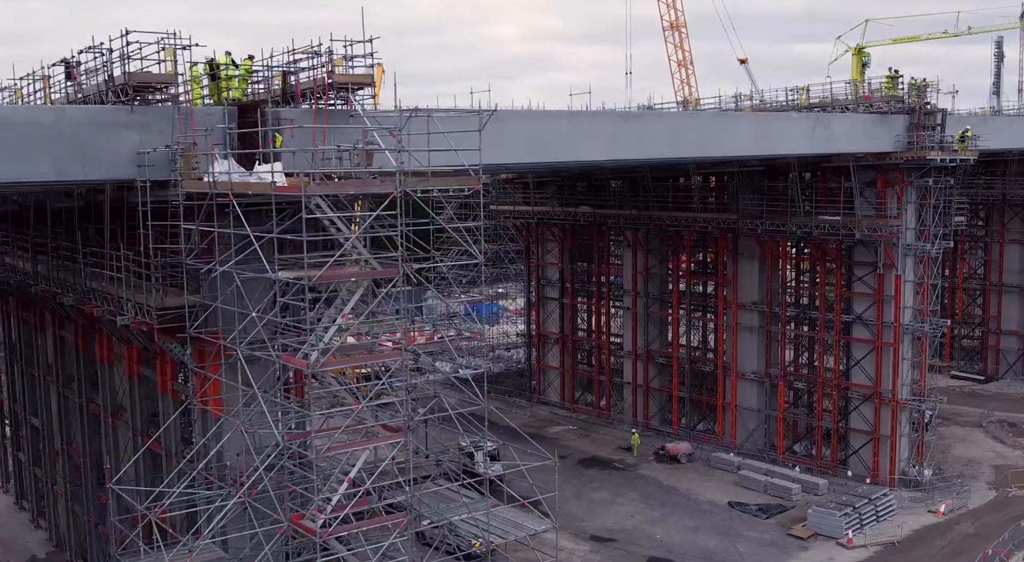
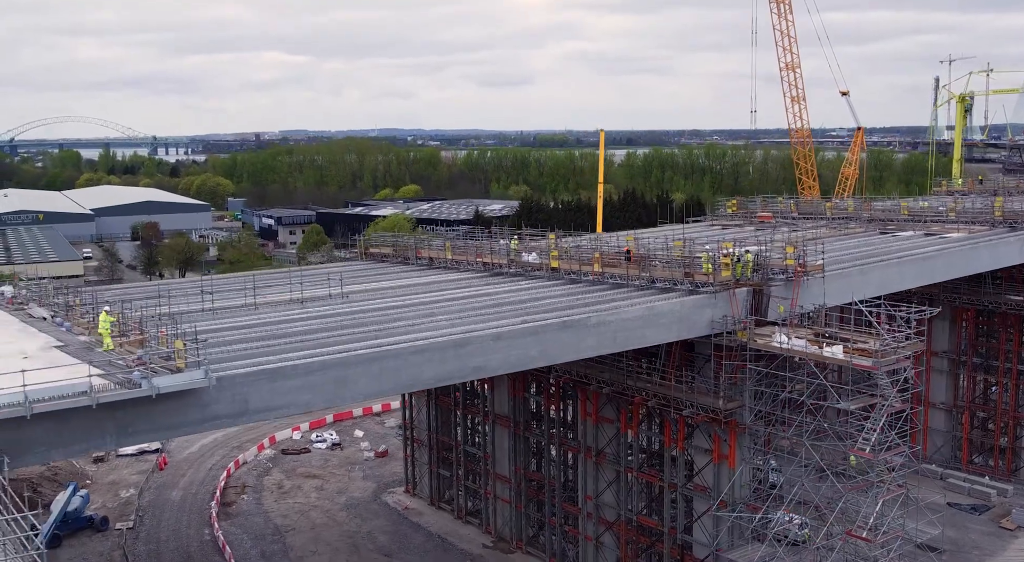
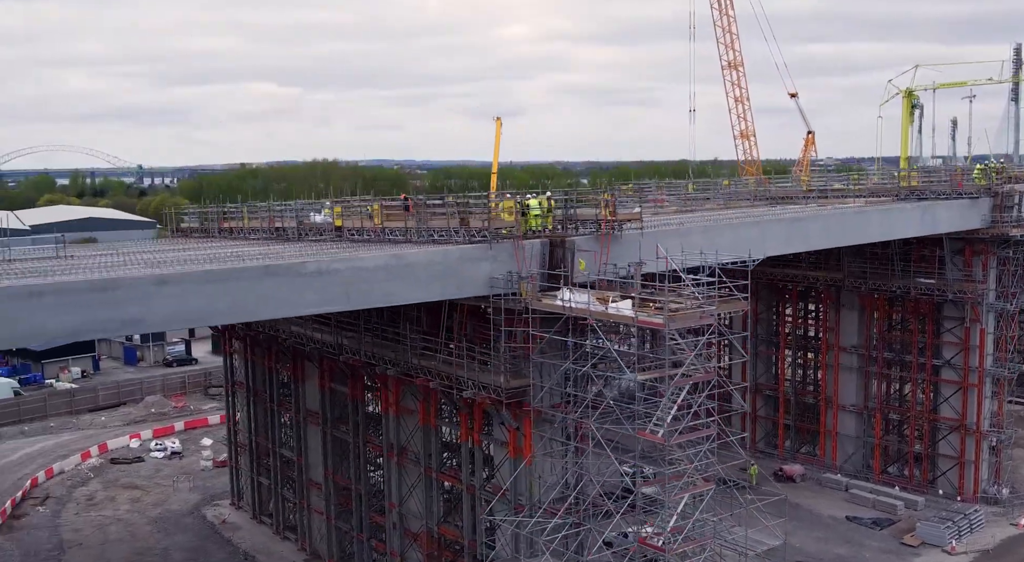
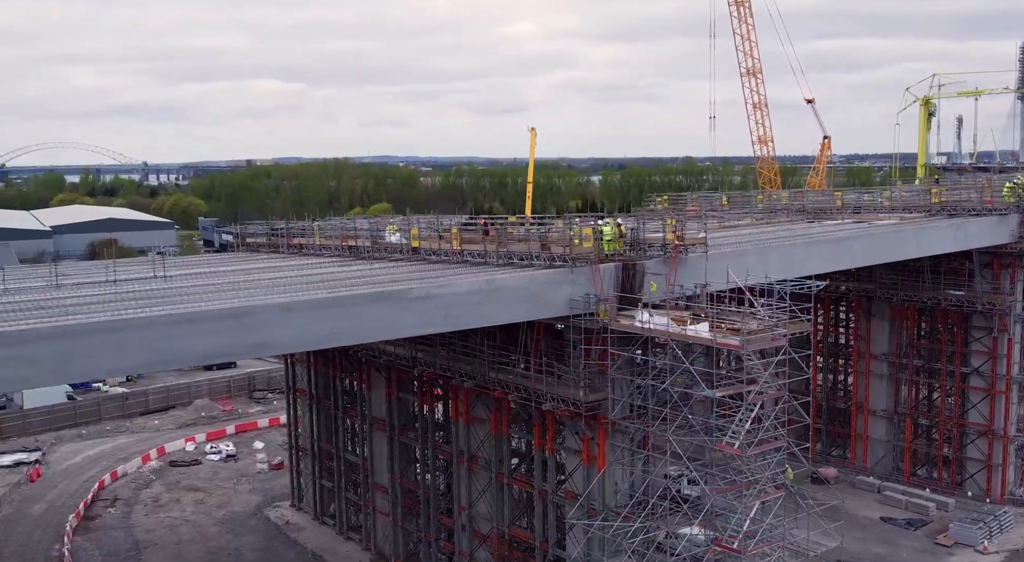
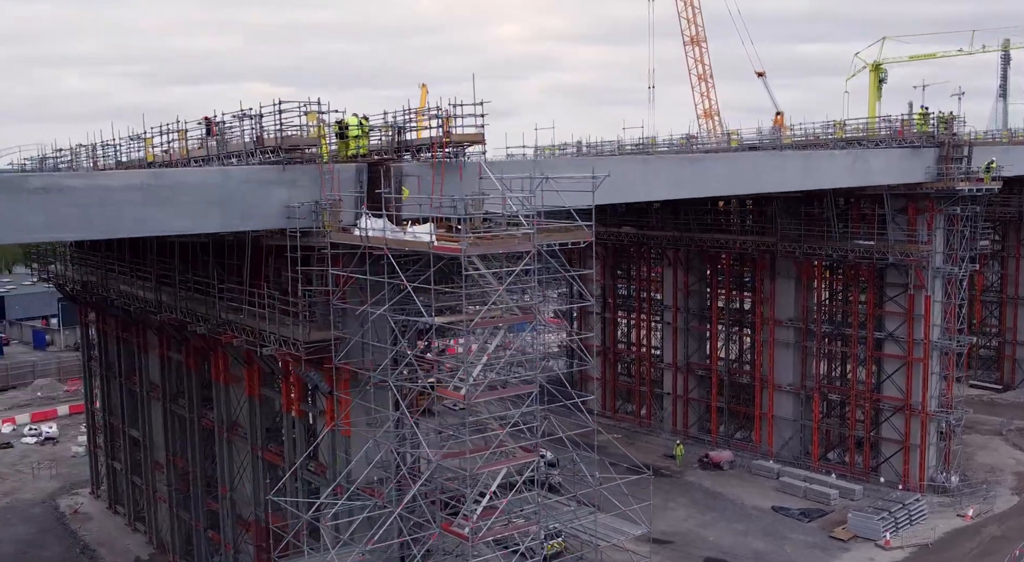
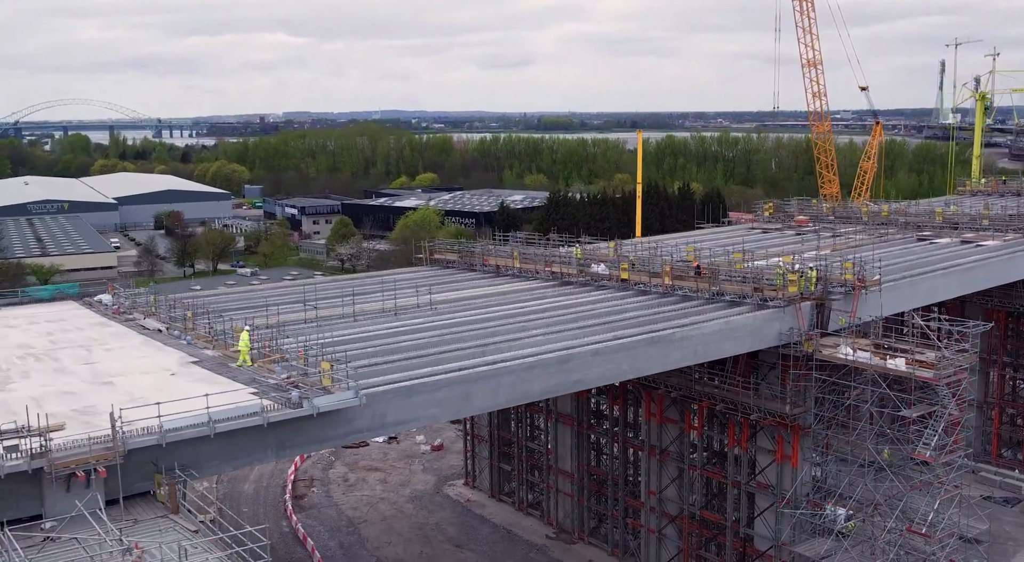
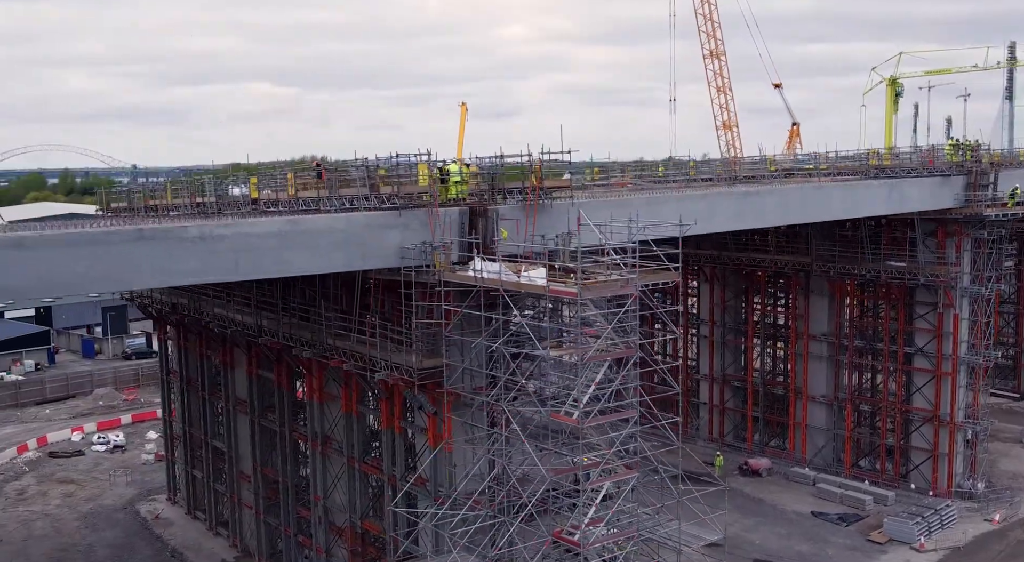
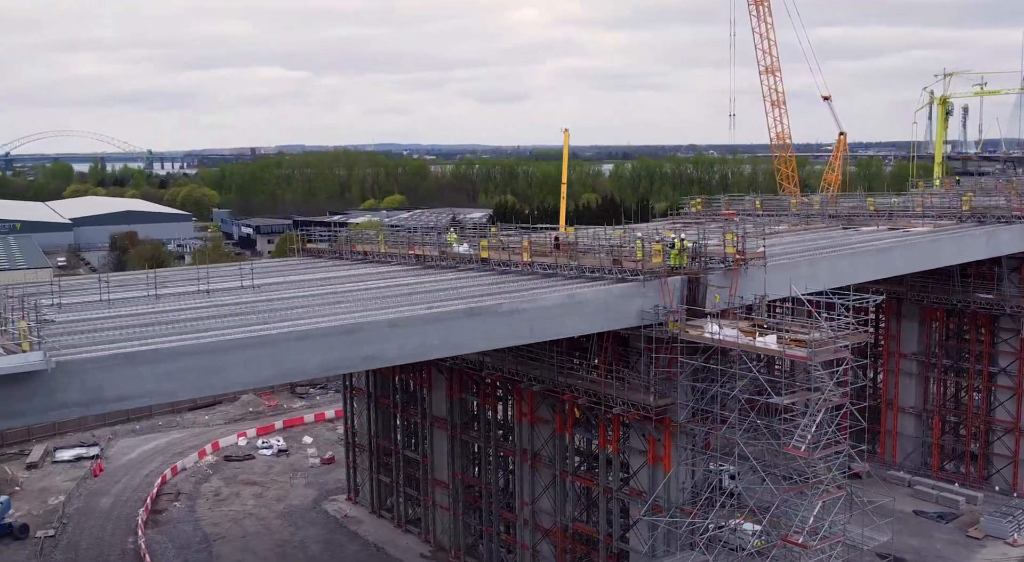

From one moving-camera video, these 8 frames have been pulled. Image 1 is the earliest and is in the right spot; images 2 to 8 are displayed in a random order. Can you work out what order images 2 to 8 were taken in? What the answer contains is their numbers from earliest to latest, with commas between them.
5, 7, 3, 4, 8, 2, 6
